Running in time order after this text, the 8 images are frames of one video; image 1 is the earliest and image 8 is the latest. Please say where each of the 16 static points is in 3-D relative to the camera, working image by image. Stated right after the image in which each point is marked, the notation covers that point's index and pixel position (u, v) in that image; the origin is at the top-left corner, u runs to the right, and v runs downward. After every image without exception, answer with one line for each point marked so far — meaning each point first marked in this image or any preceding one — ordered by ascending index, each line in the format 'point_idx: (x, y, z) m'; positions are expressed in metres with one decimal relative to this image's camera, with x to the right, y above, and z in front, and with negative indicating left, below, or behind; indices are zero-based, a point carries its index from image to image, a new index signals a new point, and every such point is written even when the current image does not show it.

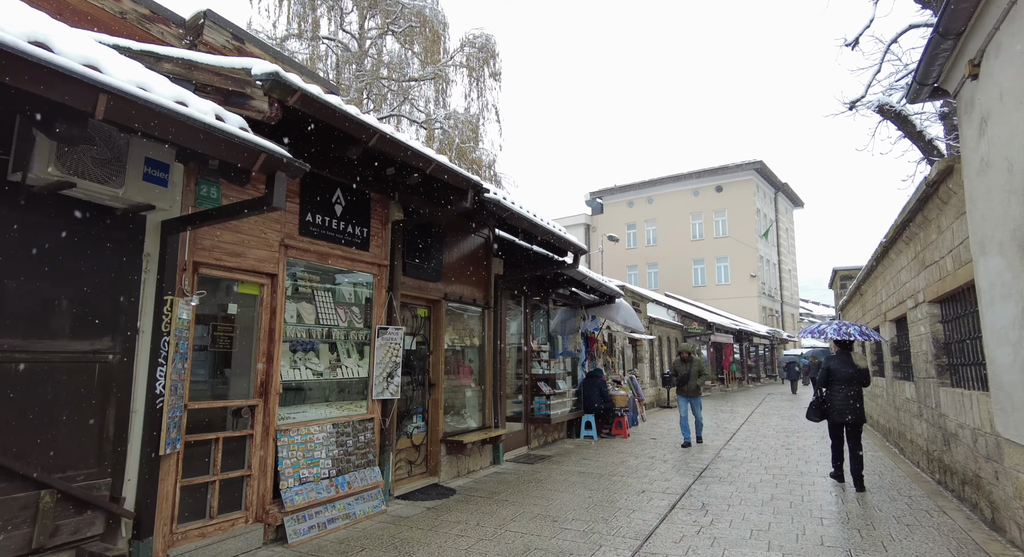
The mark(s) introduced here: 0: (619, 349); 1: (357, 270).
0: (+2.7, -1.7, +13.6) m
1: (-1.5, +0.1, +5.3) m
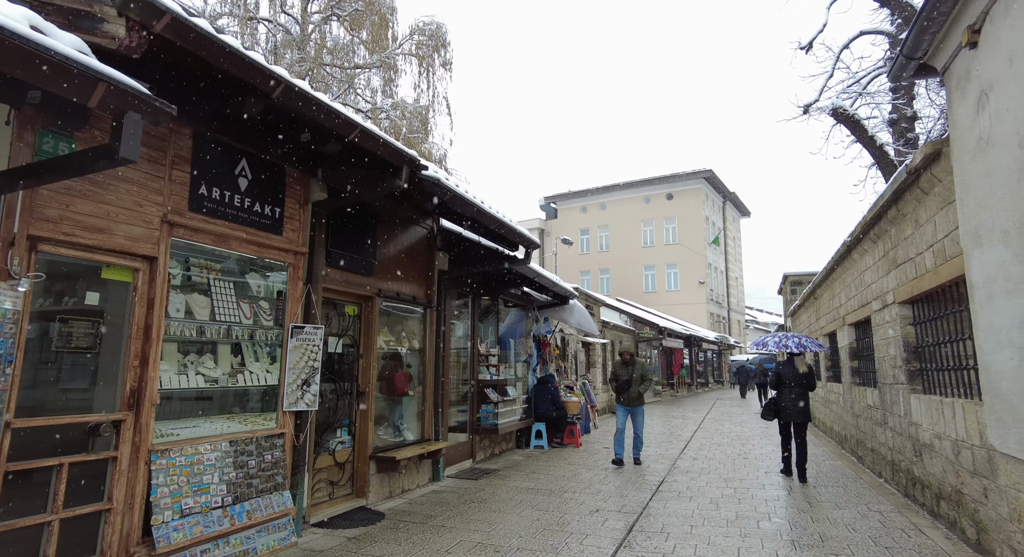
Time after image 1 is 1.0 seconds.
0: (+1.5, -1.8, +13.0) m
1: (-2.0, +0.2, +4.4) m
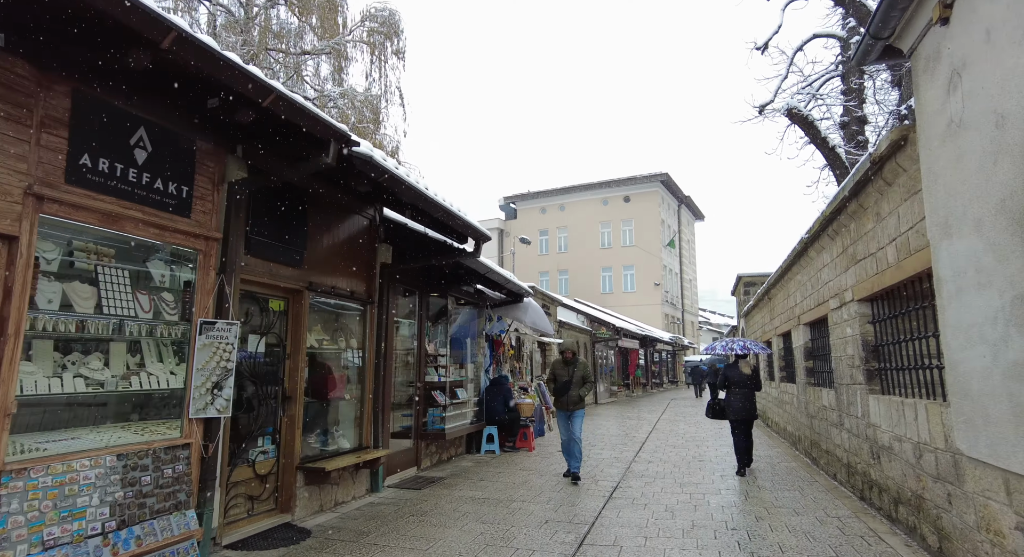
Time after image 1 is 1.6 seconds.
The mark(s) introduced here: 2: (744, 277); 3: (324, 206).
0: (+0.4, -1.7, +12.7) m
1: (-2.4, +0.2, +3.9) m
2: (+7.4, 0.0, +17.7) m
3: (-1.9, +0.7, +5.6) m
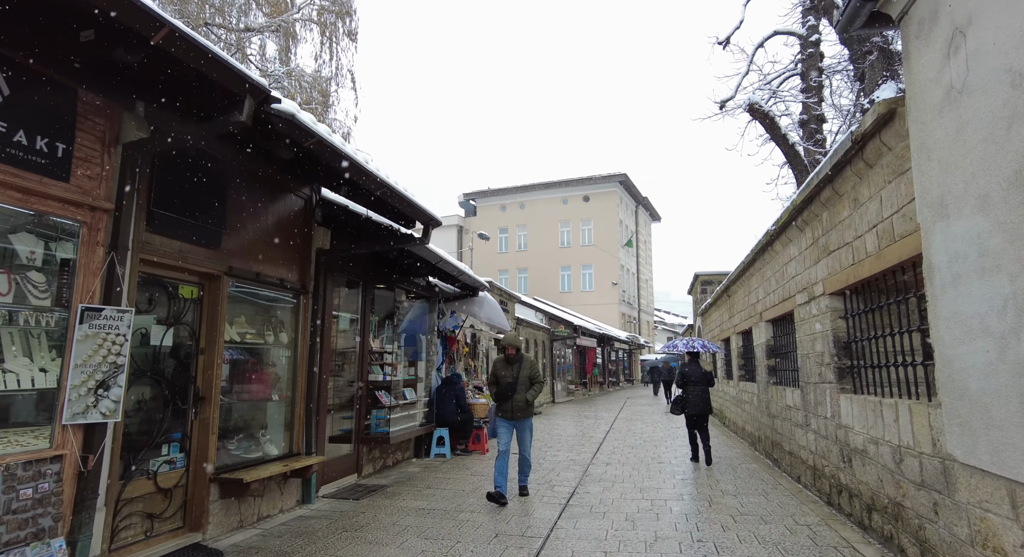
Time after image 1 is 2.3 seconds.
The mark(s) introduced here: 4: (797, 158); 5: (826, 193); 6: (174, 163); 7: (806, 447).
0: (-0.6, -1.6, +12.2) m
1: (-2.7, +0.4, +3.2) m
2: (+6.0, +0.1, +17.7) m
3: (-2.4, +0.9, +5.0) m
4: (+6.2, +2.6, +11.9) m
5: (+2.7, +0.7, +4.8) m
6: (-2.5, +0.8, +4.1) m
7: (+3.1, -1.8, +5.9) m
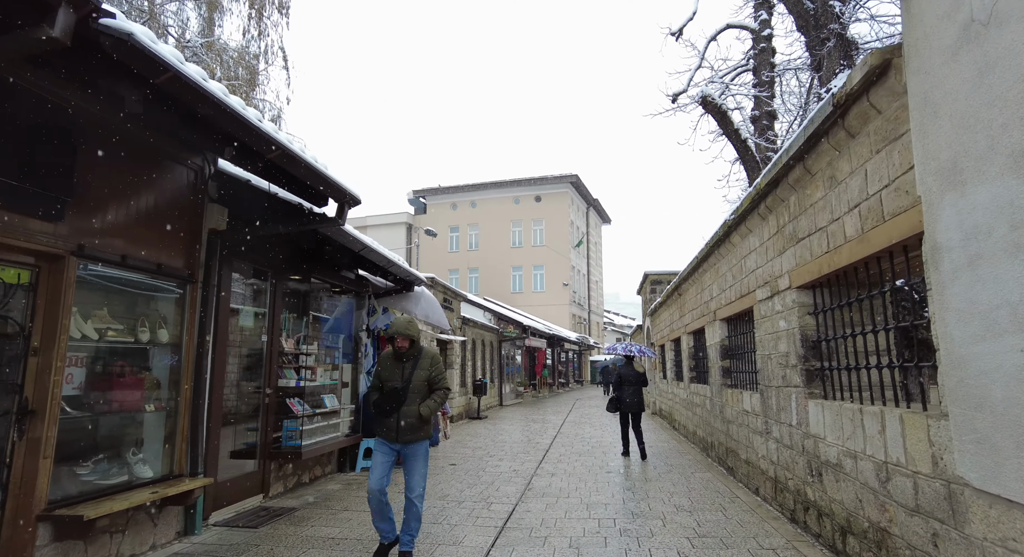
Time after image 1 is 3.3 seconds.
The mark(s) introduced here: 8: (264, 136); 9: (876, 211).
0: (-1.8, -1.5, +11.3) m
1: (-3.1, +0.5, +2.2) m
2: (+4.4, +0.1, +17.4) m
3: (-2.9, +1.0, +4.0) m
4: (+5.0, +2.6, +11.7) m
5: (+2.2, +0.8, +4.2) m
6: (-3.0, +1.0, +3.2) m
7: (+2.5, -1.7, +5.4) m
8: (-1.7, +1.0, +3.8) m
9: (+2.1, +0.4, +3.1) m
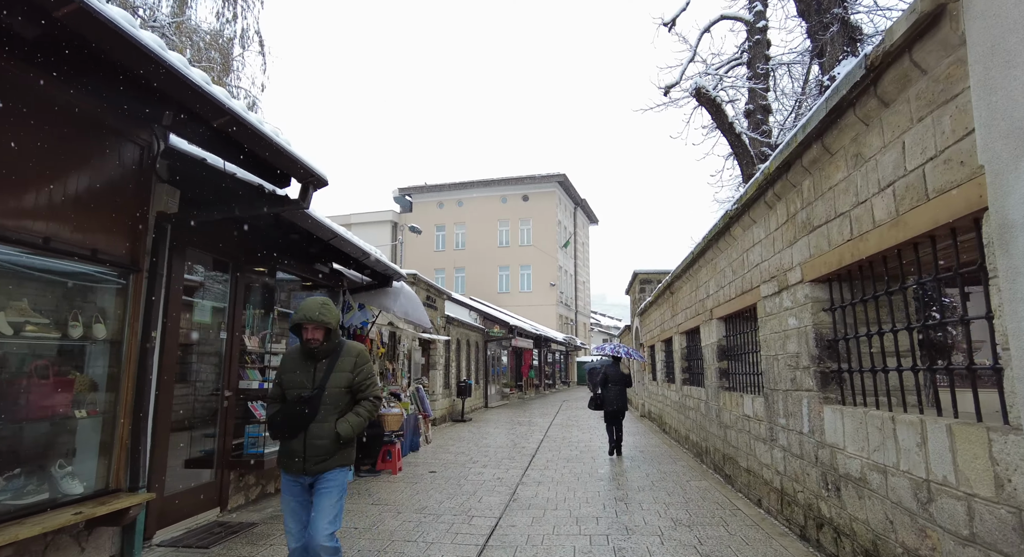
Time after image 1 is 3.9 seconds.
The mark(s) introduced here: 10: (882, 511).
0: (-2.1, -1.4, +10.8) m
1: (-3.2, +0.6, +1.6) m
2: (+3.9, +0.1, +17.0) m
3: (-3.0, +1.1, +3.5) m
4: (+4.7, +2.7, +11.3) m
5: (+2.1, +0.9, +3.8) m
6: (-3.1, +1.1, +2.6) m
7: (+2.3, -1.7, +4.9) m
8: (-1.8, +1.0, +3.3) m
9: (+2.0, +0.4, +2.7) m
10: (+2.1, -1.3, +3.1) m
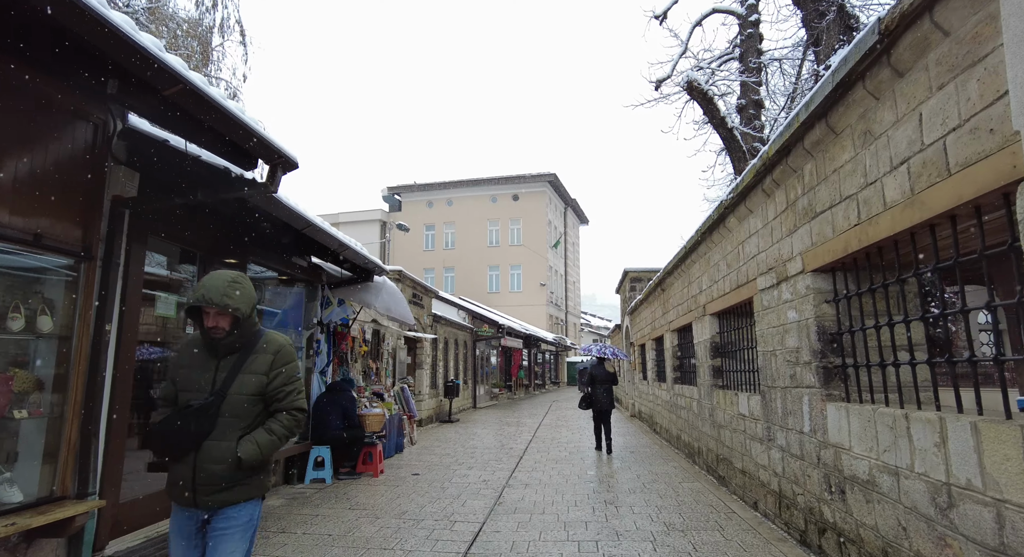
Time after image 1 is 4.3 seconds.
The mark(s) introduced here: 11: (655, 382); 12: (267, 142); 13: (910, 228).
0: (-2.3, -1.4, +10.5) m
1: (-3.2, +0.7, +1.3) m
2: (+3.6, +0.2, +16.8) m
3: (-3.1, +1.2, +3.1) m
4: (+4.5, +2.7, +11.1) m
5: (+2.0, +0.9, +3.6) m
6: (-3.2, +1.1, +2.3) m
7: (+2.2, -1.6, +4.7) m
8: (-1.9, +1.1, +3.0) m
9: (+1.9, +0.5, +2.5) m
10: (+2.0, -1.2, +2.8) m
11: (+3.0, -2.2, +11.6) m
12: (-1.7, +1.0, +4.0) m
13: (+1.9, +0.2, +2.7) m
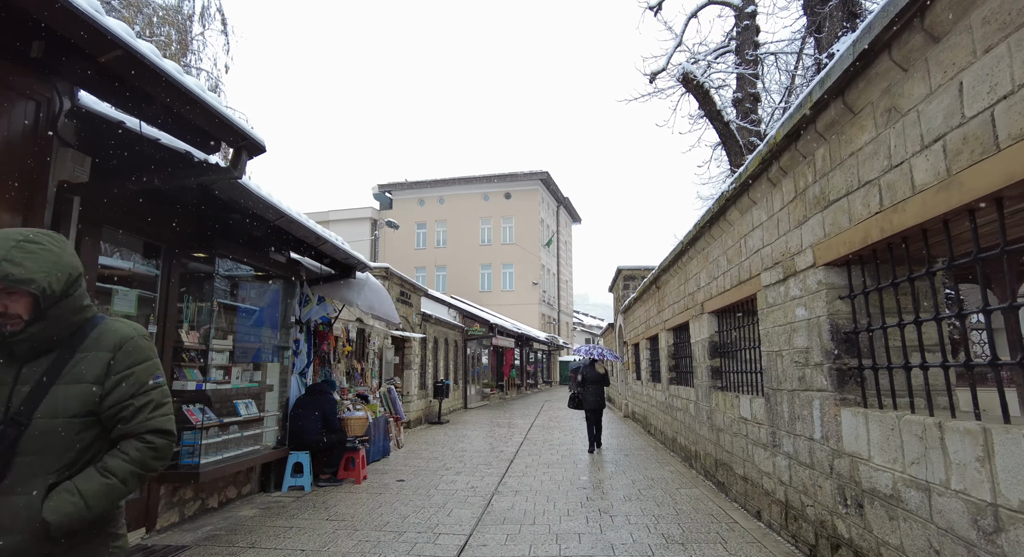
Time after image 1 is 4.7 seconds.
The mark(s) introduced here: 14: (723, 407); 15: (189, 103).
0: (-2.5, -1.3, +10.1) m
1: (-3.3, +0.7, +0.9) m
2: (+3.3, +0.2, +16.5) m
3: (-3.2, +1.2, +2.8) m
4: (+4.3, +2.8, +10.9) m
5: (+1.9, +1.0, +3.3) m
6: (-3.2, +1.2, +1.9) m
7: (+2.1, -1.6, +4.4) m
8: (-1.9, +1.2, +2.7) m
9: (+1.8, +0.5, +2.2) m
10: (+1.9, -1.2, +2.5) m
11: (+2.8, -2.1, +11.3) m
12: (-1.8, +1.0, +3.7) m
13: (+1.9, +0.3, +2.4) m
14: (+2.3, -1.4, +6.0) m
15: (-1.9, +1.0, +3.4) m
